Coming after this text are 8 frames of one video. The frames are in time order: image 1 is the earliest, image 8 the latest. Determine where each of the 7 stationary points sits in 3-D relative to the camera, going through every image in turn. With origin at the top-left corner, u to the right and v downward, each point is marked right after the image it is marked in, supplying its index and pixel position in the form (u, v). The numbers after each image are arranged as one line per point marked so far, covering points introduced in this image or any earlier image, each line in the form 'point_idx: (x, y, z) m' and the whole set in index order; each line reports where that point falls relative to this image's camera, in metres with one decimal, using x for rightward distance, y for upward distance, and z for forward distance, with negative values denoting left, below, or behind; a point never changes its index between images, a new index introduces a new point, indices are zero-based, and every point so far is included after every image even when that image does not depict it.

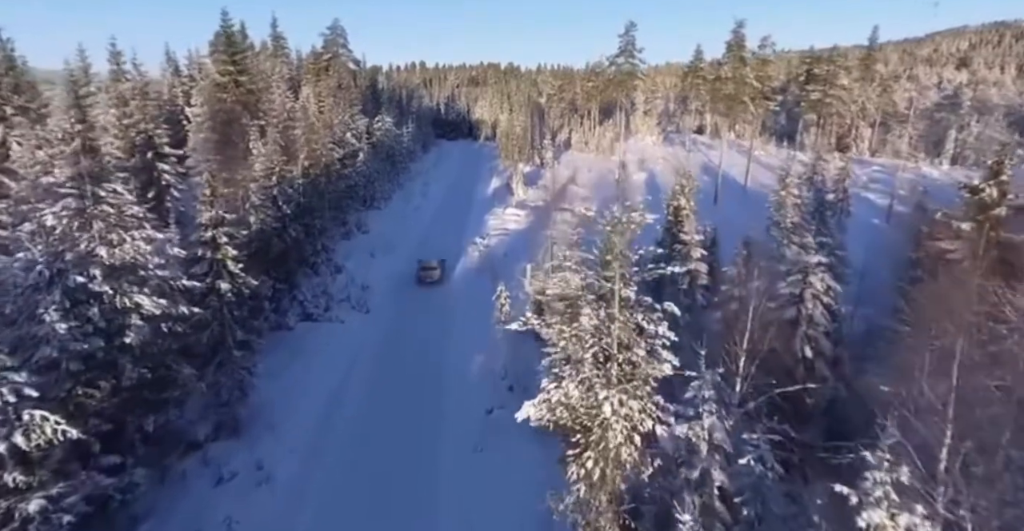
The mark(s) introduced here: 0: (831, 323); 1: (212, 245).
0: (+7.6, -1.4, +13.4) m
1: (-7.7, +0.5, +14.3) m
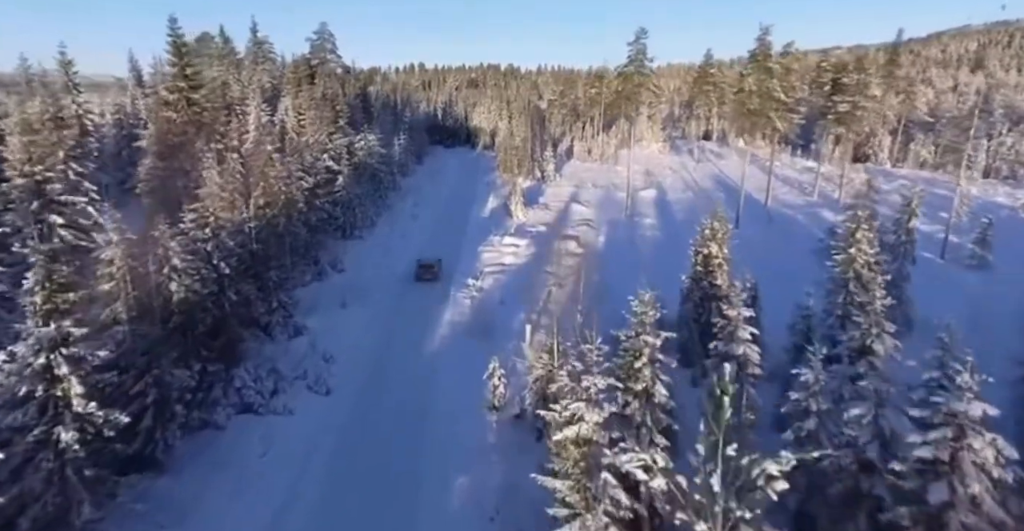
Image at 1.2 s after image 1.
0: (+7.4, -3.6, +8.6) m
1: (-7.8, -1.9, +9.5) m
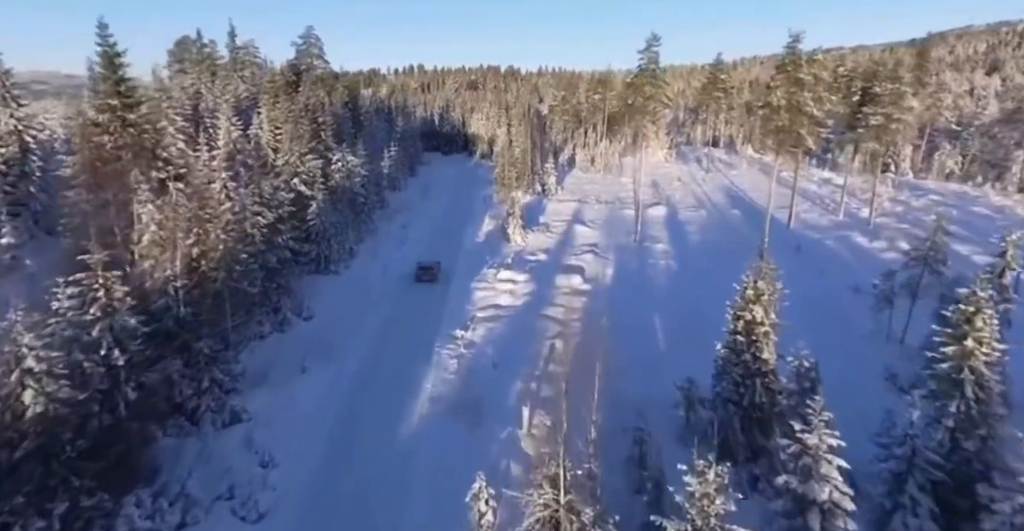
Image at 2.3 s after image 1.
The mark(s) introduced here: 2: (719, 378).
0: (+7.2, -5.8, +4.0) m
1: (-8.1, -4.0, +4.9) m
2: (+6.9, -3.7, +18.8) m
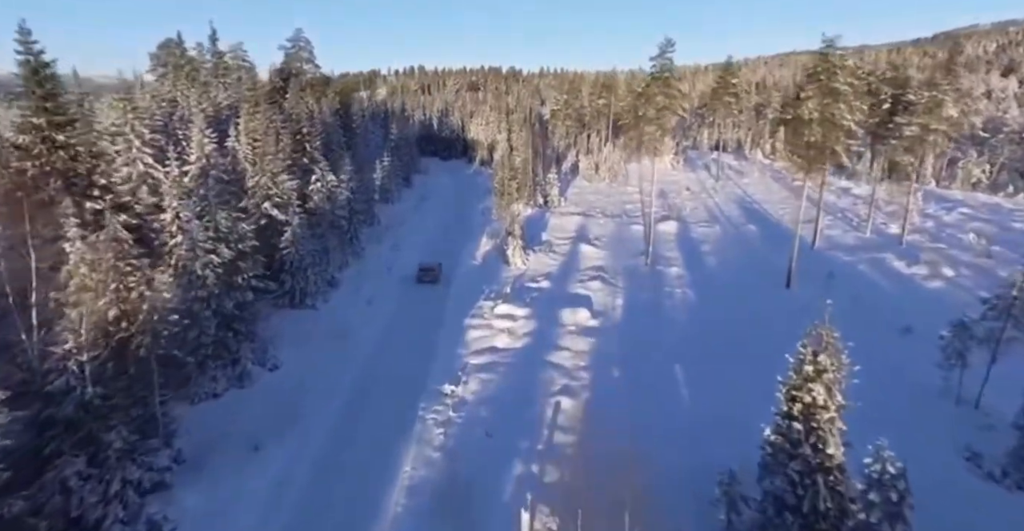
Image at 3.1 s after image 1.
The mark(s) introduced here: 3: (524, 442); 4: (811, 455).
0: (+7.0, -7.4, +0.2) m
1: (-8.2, -5.7, +1.1) m
2: (+6.8, -5.4, +15.0) m
3: (+0.4, -5.9, +19.0) m
4: (+7.3, -4.6, +13.8) m
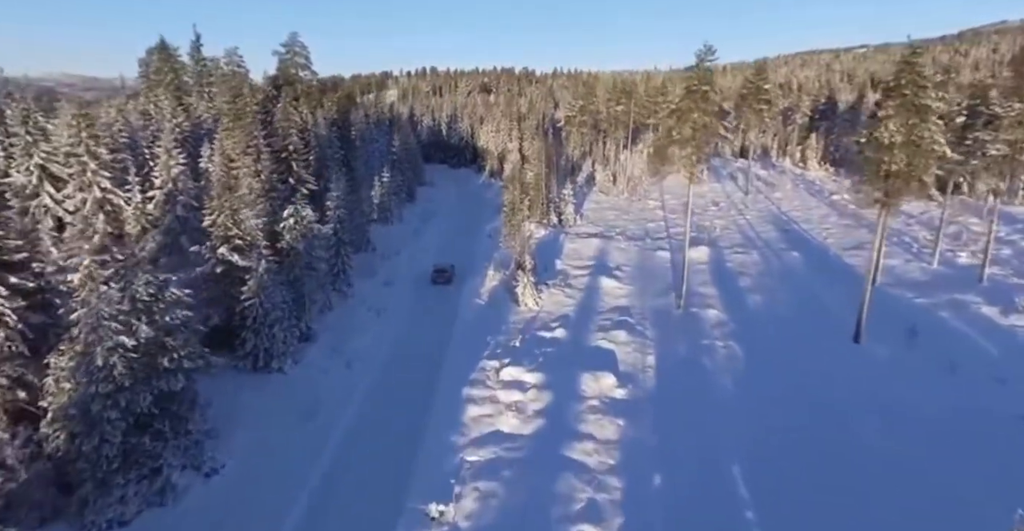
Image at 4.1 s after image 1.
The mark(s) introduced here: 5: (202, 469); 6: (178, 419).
0: (+6.7, -9.8, -5.5) m
1: (-8.5, -8.1, -4.2) m
2: (+6.8, -7.9, +9.3) m
3: (+0.5, -8.3, +13.4) m
4: (+7.3, -7.1, +8.1) m
5: (-10.1, -6.6, +18.5) m
6: (-10.8, -4.8, +17.9) m
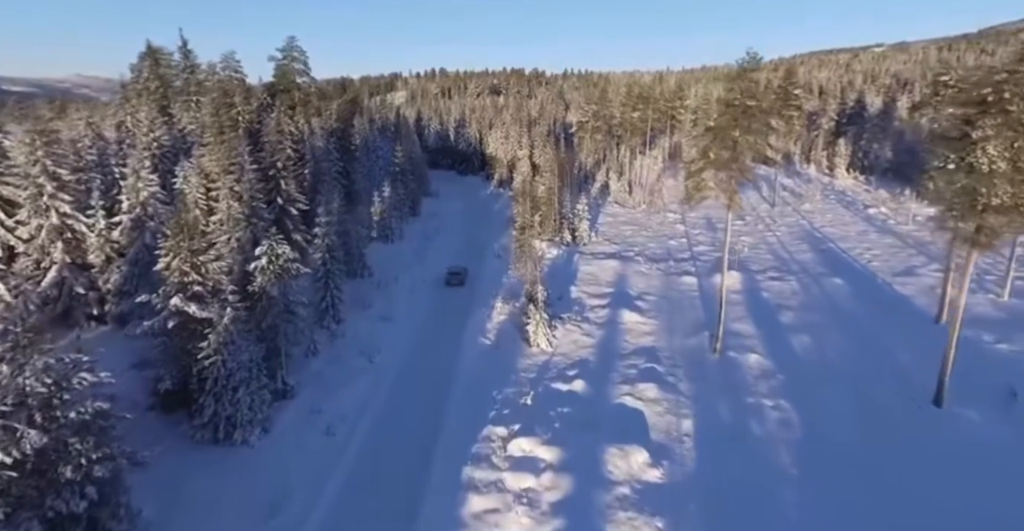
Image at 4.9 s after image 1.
0: (+6.6, -11.7, -9.9) m
1: (-8.6, -10.0, -8.3) m
2: (+7.0, -9.8, +4.9) m
3: (+0.7, -10.2, +9.2) m
4: (+7.4, -9.0, +3.7) m
5: (-9.8, -8.5, +14.4) m
6: (-10.5, -6.7, +13.8) m
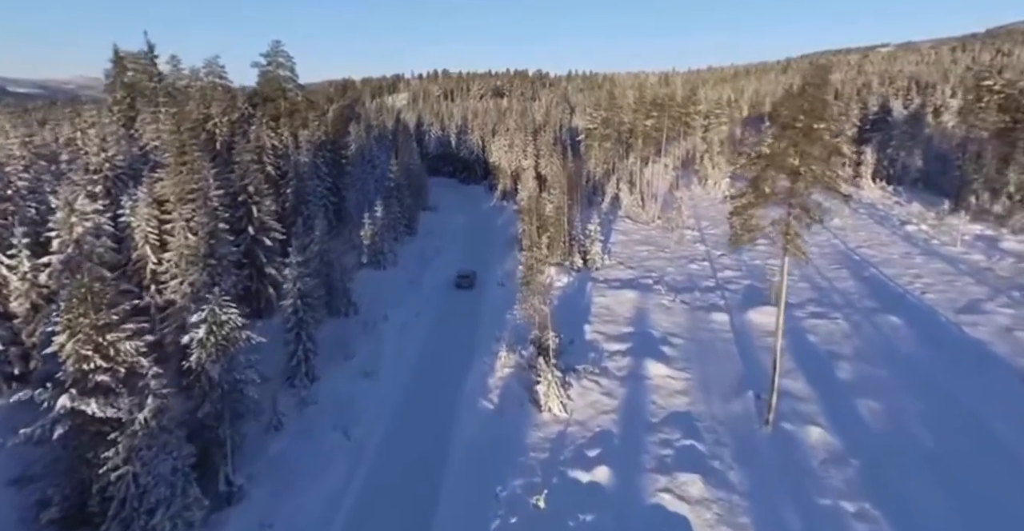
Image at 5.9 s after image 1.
0: (+6.7, -13.9, -15.2) m
1: (-8.5, -12.2, -13.5) m
2: (+7.1, -12.0, -0.4) m
3: (+0.9, -12.5, +3.9) m
4: (+7.6, -11.2, -1.6) m
5: (-9.6, -10.7, +9.2) m
6: (-10.3, -9.0, +8.6) m
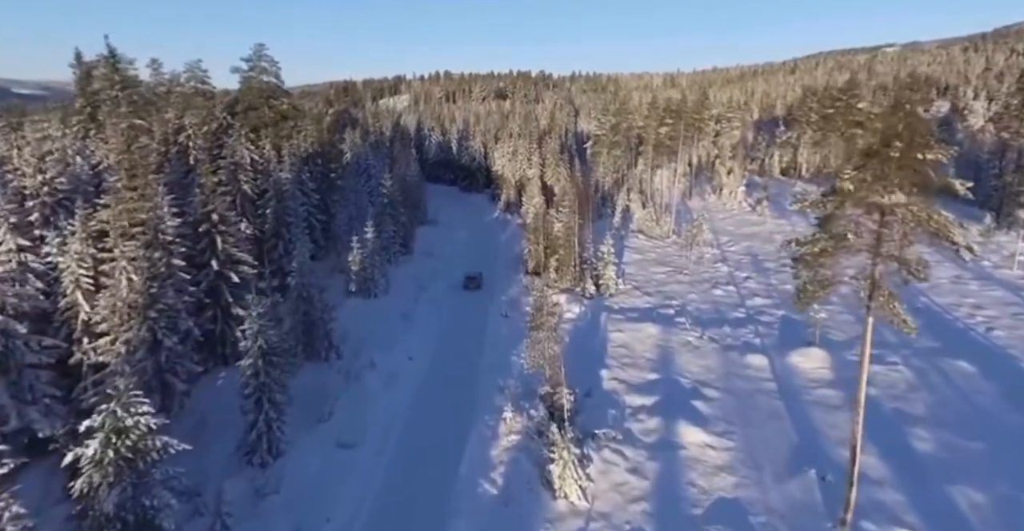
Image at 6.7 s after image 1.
0: (+6.8, -15.8, -20.2) m
1: (-8.4, -14.1, -18.4) m
2: (+7.3, -13.9, -5.3) m
3: (+1.1, -14.4, -1.0) m
4: (+7.8, -13.1, -6.5) m
5: (-9.4, -12.7, +4.3) m
6: (-10.1, -11.0, +3.7) m
